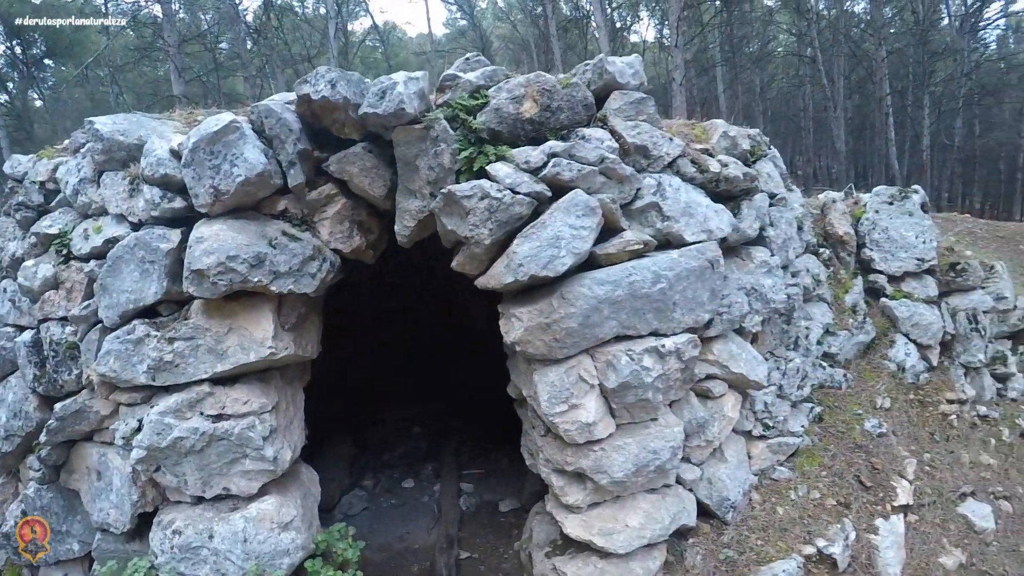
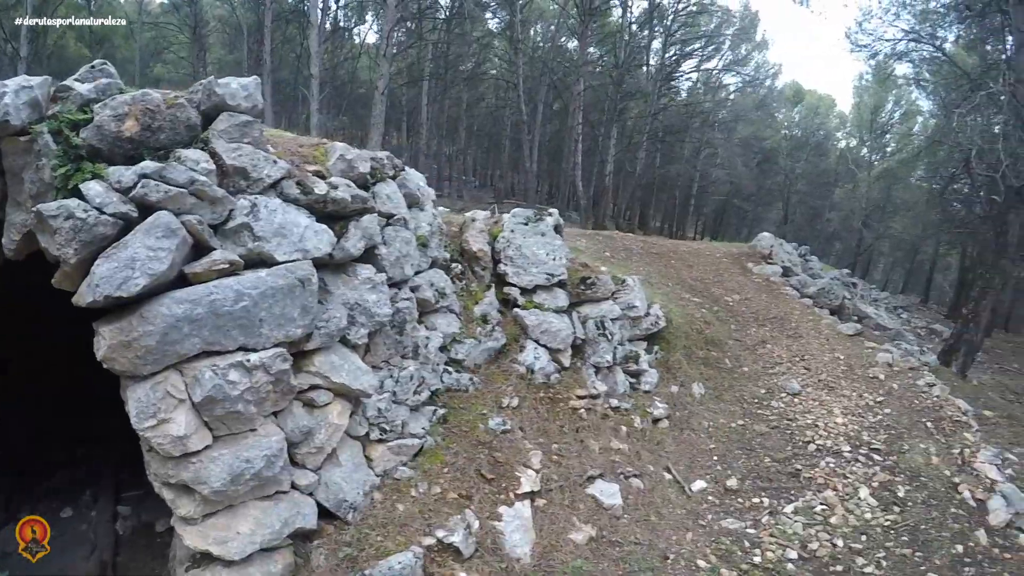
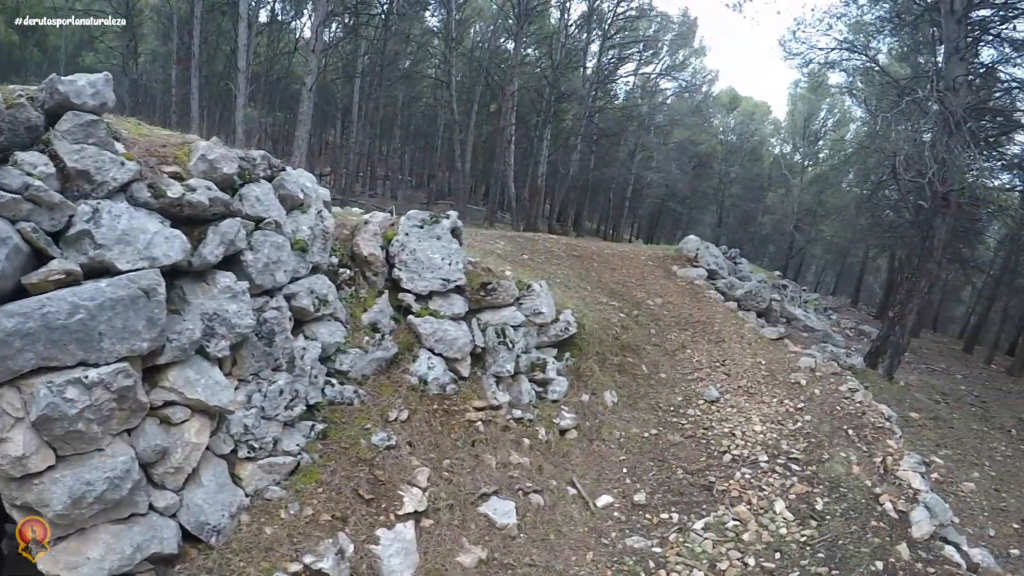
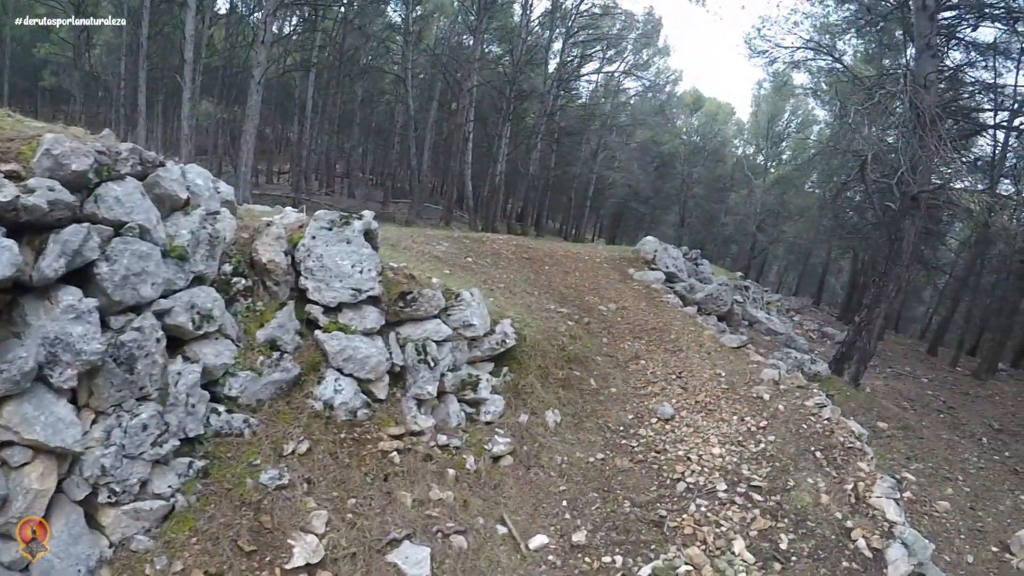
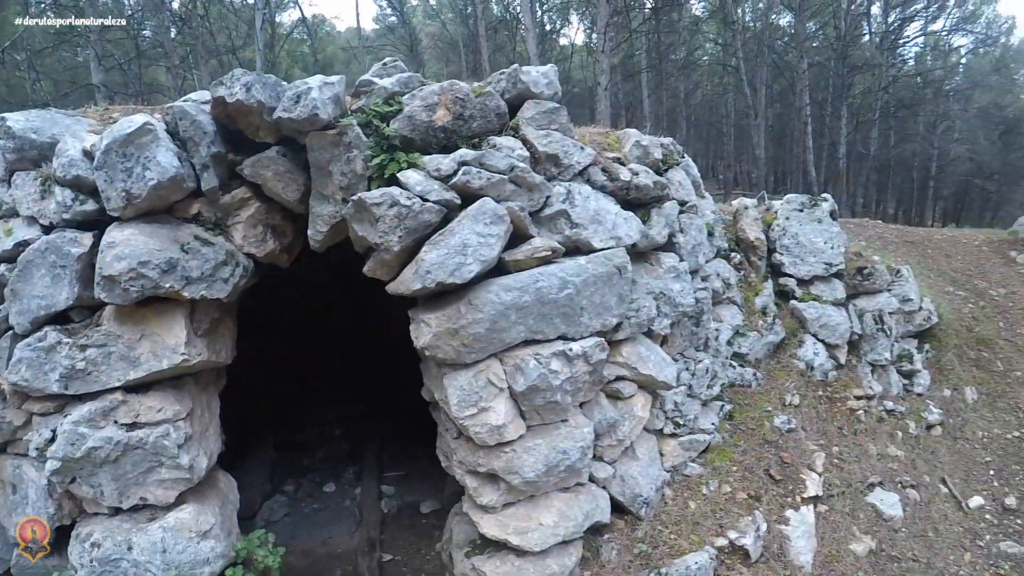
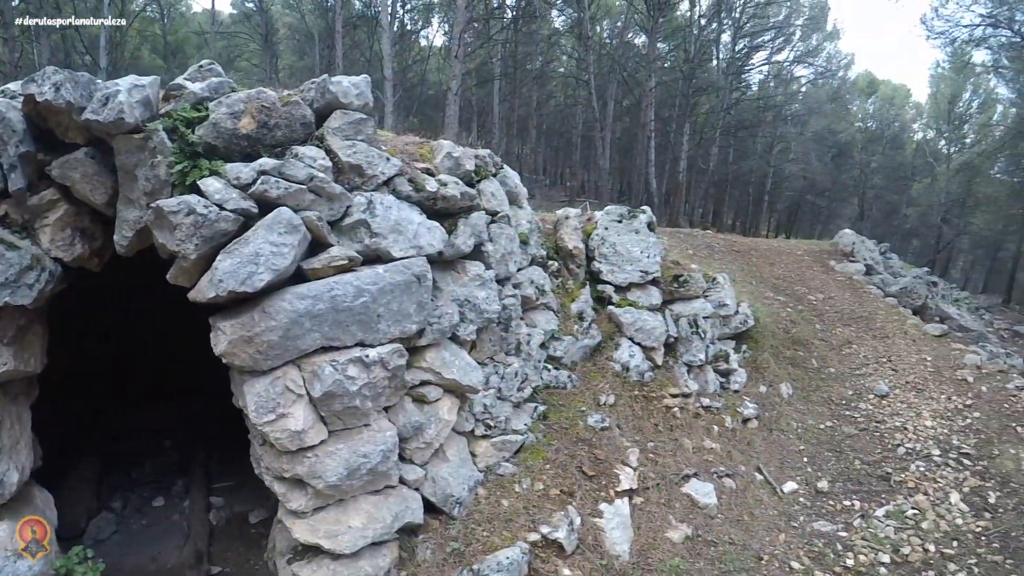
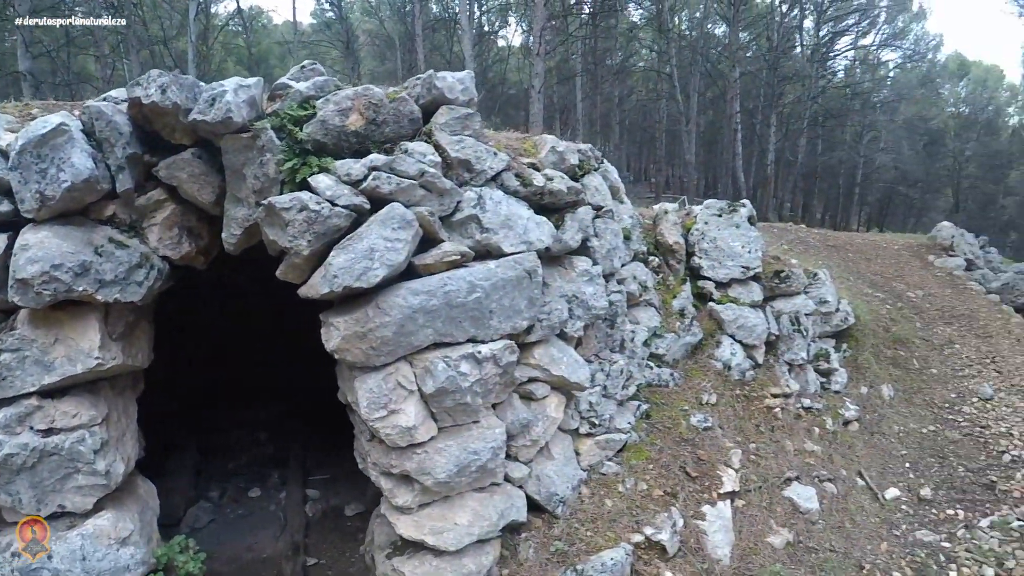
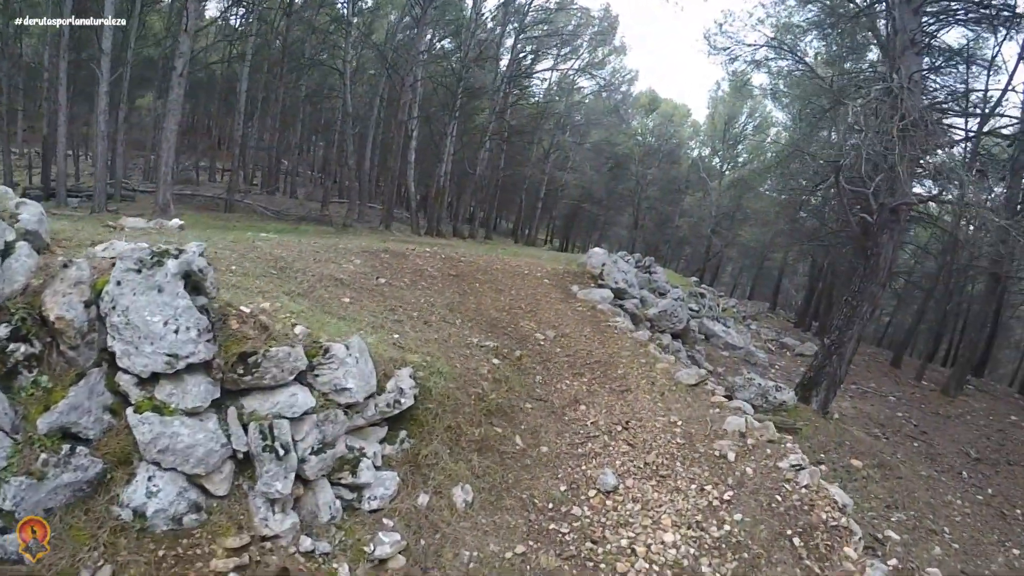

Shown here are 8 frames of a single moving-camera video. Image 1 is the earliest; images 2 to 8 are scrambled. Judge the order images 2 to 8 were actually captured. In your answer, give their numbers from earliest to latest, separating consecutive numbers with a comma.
5, 7, 6, 2, 3, 4, 8
